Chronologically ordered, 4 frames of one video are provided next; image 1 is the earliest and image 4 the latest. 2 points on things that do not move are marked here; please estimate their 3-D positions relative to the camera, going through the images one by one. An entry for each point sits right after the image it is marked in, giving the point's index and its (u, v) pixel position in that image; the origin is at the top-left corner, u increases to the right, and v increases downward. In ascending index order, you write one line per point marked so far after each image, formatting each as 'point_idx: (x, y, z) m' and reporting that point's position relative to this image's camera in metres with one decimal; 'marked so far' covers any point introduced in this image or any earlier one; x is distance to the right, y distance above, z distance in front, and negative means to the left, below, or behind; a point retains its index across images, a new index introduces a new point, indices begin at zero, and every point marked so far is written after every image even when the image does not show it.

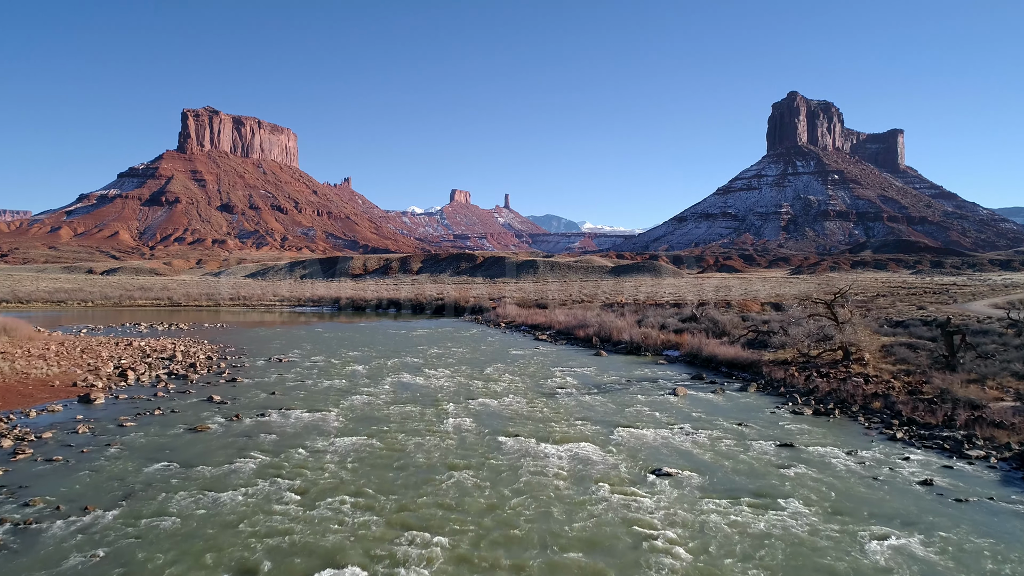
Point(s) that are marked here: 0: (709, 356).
0: (+6.0, -2.1, +16.3) m
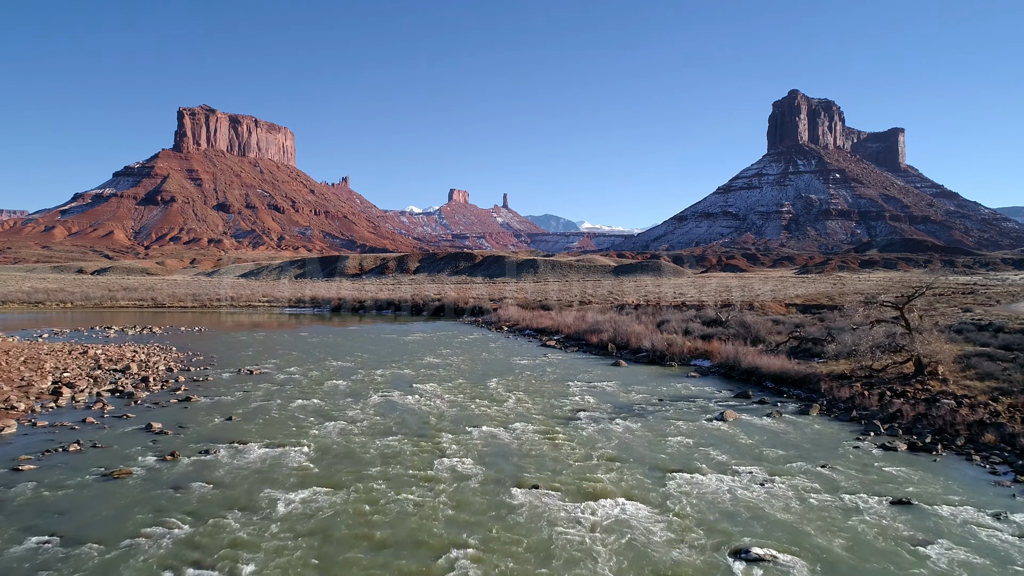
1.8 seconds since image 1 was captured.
0: (+6.2, -2.1, +14.0) m
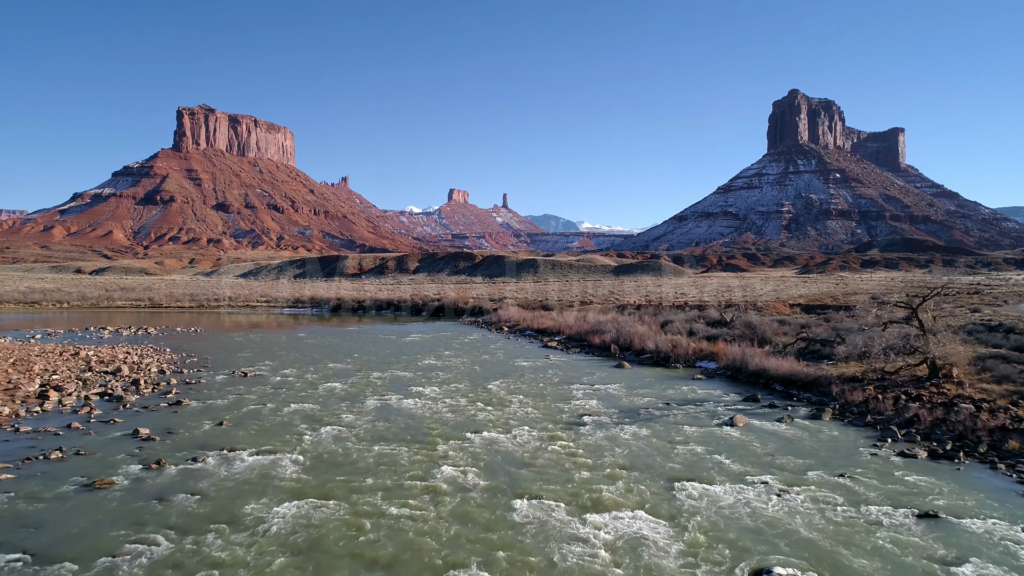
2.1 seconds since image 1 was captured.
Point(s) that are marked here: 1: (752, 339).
0: (+6.2, -2.1, +13.6) m
1: (+7.7, -1.6, +17.1) m
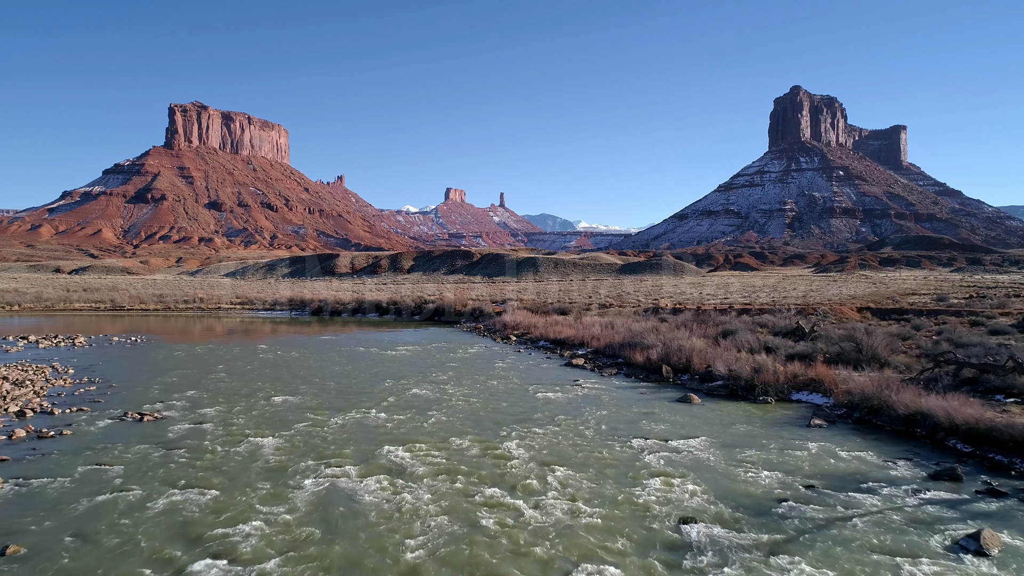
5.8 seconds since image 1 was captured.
0: (+6.7, -2.1, +9.0) m
1: (+8.1, -1.7, +12.5) m
